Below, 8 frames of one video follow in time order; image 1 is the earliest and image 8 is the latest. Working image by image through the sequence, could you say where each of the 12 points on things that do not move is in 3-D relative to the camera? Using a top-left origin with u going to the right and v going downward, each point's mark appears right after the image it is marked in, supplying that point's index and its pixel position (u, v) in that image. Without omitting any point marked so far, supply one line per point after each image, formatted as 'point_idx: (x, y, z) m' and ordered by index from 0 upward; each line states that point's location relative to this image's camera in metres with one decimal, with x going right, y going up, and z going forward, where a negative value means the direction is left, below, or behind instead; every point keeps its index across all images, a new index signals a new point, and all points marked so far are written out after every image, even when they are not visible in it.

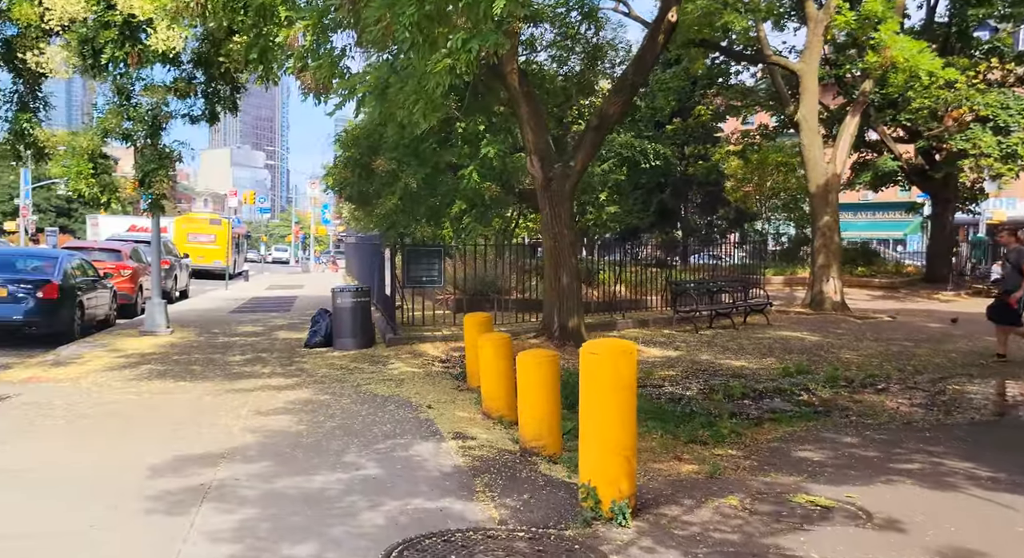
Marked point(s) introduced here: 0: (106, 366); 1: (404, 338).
0: (-5.4, -1.2, +11.9) m
1: (-1.4, -0.8, +11.8) m
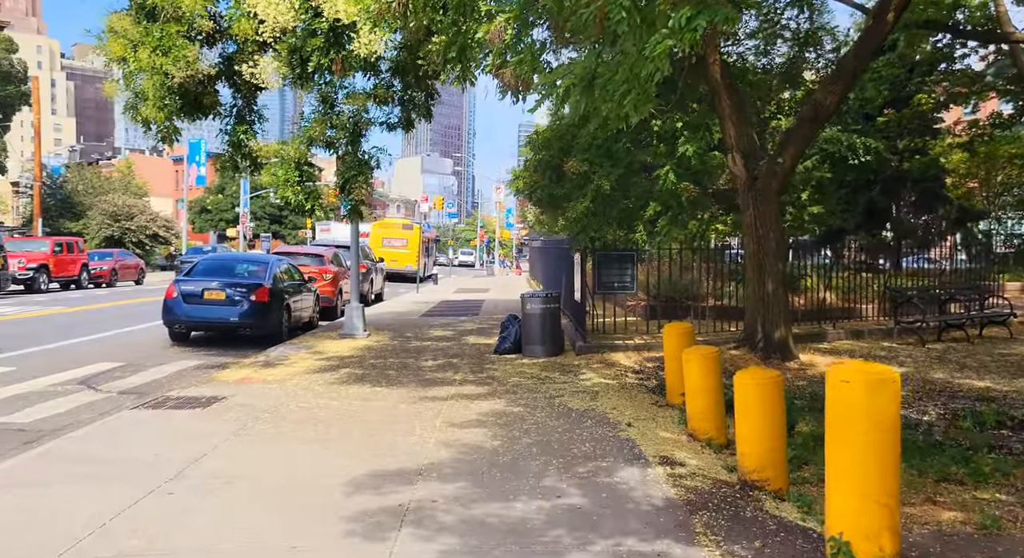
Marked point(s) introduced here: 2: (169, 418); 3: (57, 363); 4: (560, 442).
0: (-2.8, -1.2, +12.3) m
1: (+1.1, -0.9, +11.4) m
2: (-3.3, -1.3, +8.5) m
3: (-6.5, -1.2, +12.7) m
4: (+0.3, -1.2, +6.3) m
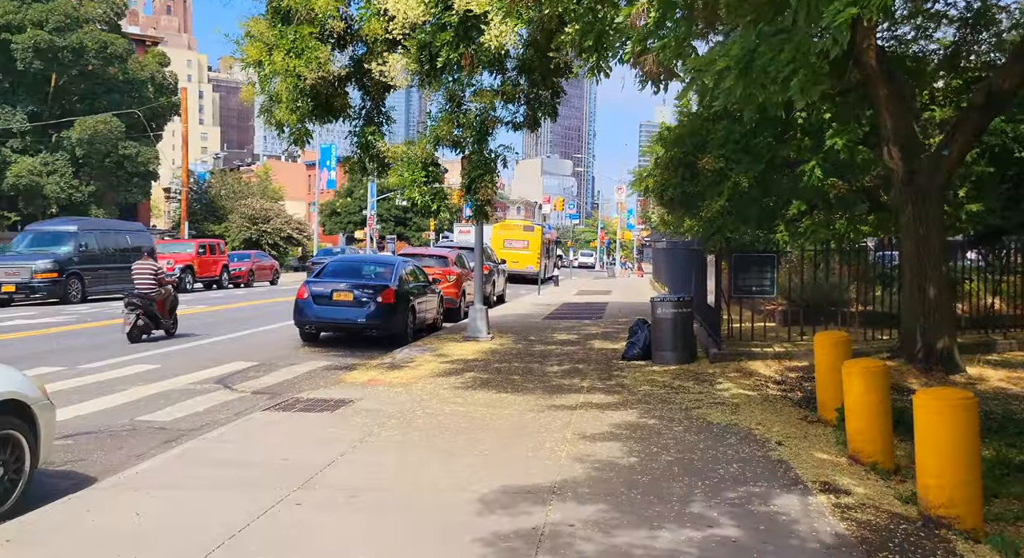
0: (-1.1, -1.3, +12.2) m
1: (+2.6, -0.9, +10.8) m
2: (-2.0, -1.4, +8.5) m
3: (-4.6, -1.2, +13.1) m
4: (+1.3, -1.2, +5.8) m
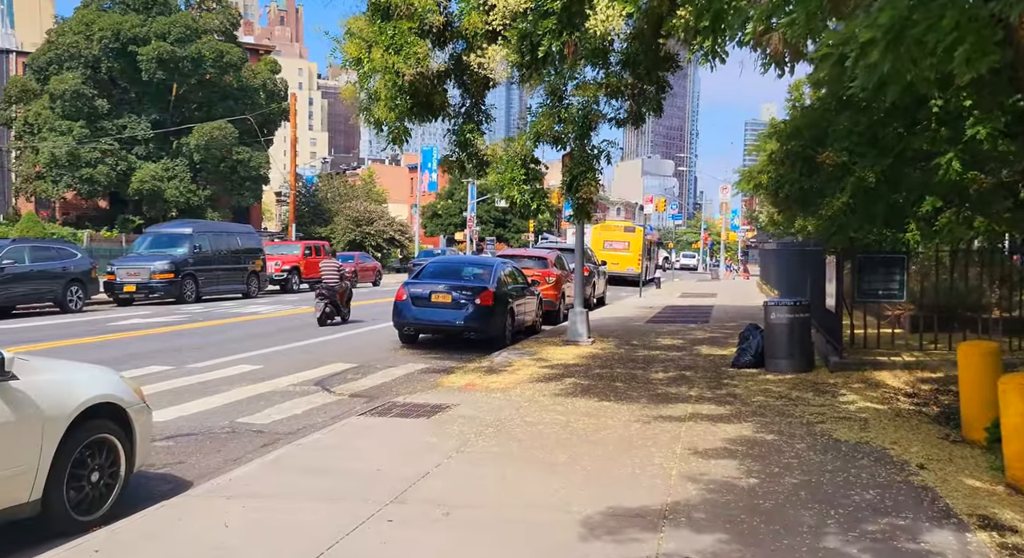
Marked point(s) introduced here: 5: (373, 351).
0: (+0.3, -1.3, +11.8) m
1: (+3.8, -0.9, +10.0) m
2: (-1.1, -1.4, +8.2) m
3: (-3.2, -1.2, +13.1) m
4: (+1.9, -1.2, +5.2) m
5: (-2.3, -1.2, +14.9) m
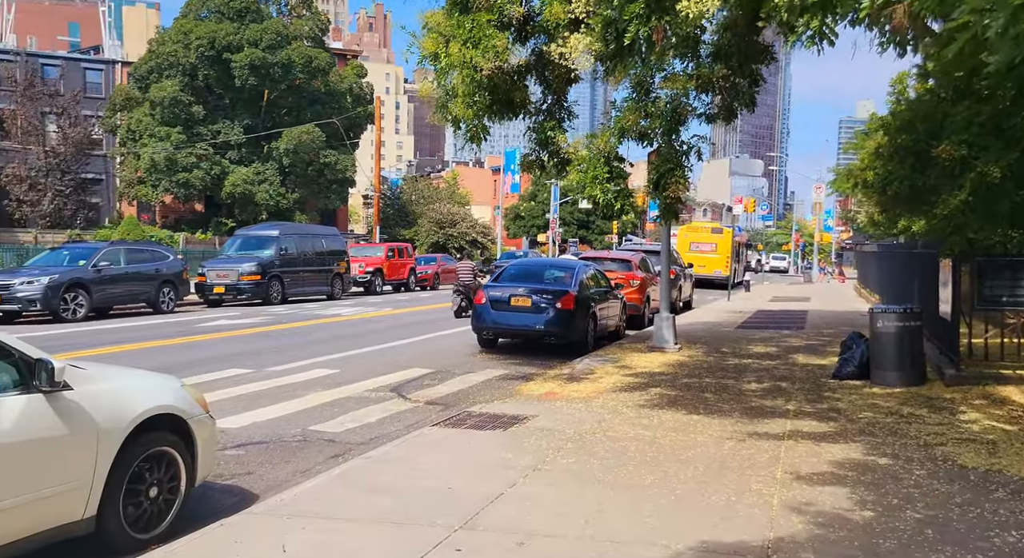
0: (+1.3, -1.3, +11.2) m
1: (+4.7, -1.0, +9.1) m
2: (-0.4, -1.4, +7.8) m
3: (-2.0, -1.3, +12.8) m
4: (+2.3, -1.3, +4.5) m
5: (-1.0, -1.3, +14.5) m
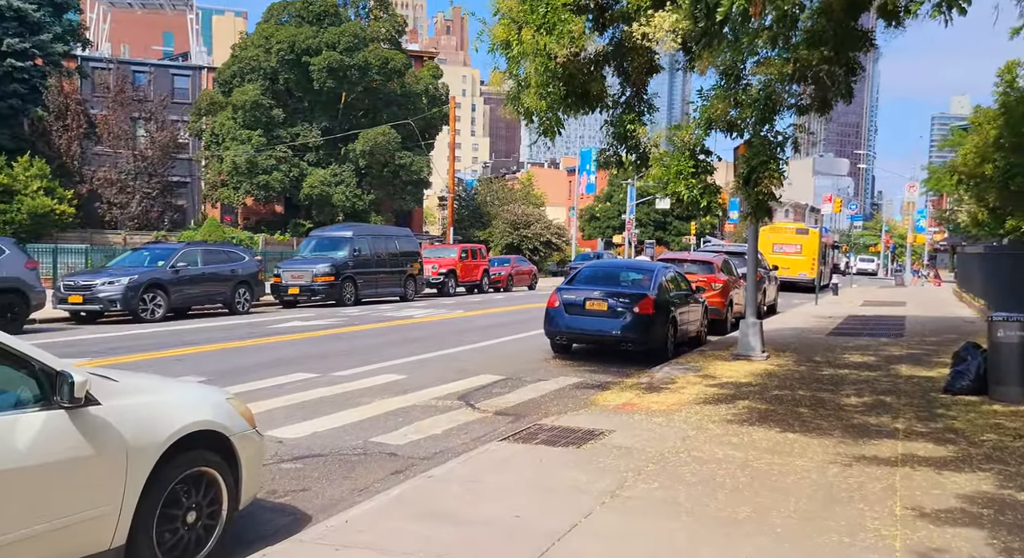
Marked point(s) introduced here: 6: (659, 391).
0: (+2.2, -1.4, +10.5) m
1: (+5.4, -1.0, +8.0) m
2: (+0.2, -1.4, +7.1) m
3: (-1.0, -1.3, +12.3) m
4: (+2.6, -1.3, +3.7) m
5: (+0.2, -1.3, +13.9) m
6: (+1.8, -1.4, +11.1) m
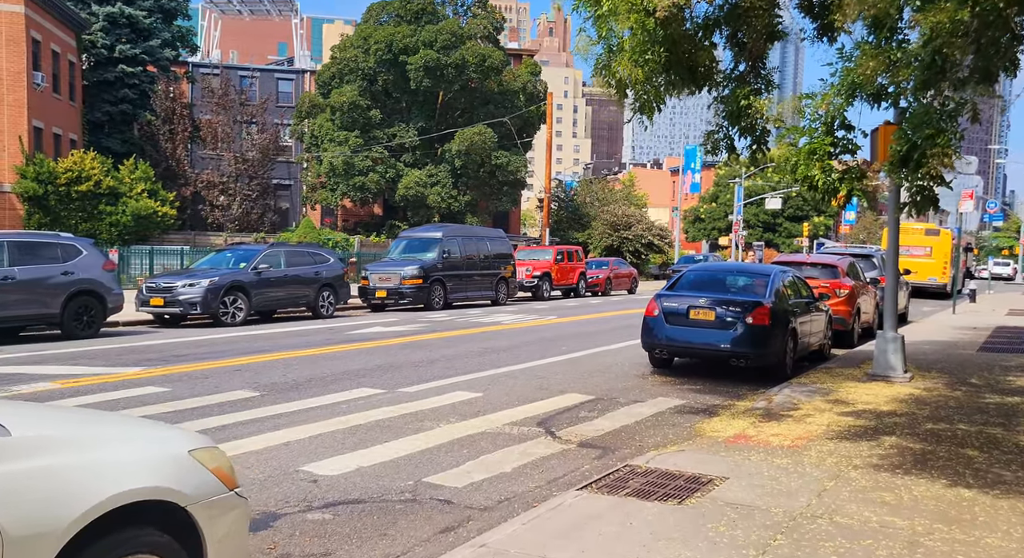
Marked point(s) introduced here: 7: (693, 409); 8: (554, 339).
0: (+3.1, -1.4, +8.6) m
1: (+6.0, -1.1, +5.8) m
2: (+0.7, -1.5, +5.5) m
3: (+0.1, -1.4, +10.8) m
4: (+2.7, -1.3, +1.8) m
5: (+1.5, -1.4, +12.3) m
6: (+2.8, -1.4, +9.3) m
7: (+2.1, -1.5, +10.2) m
8: (+0.8, -1.2, +17.5) m
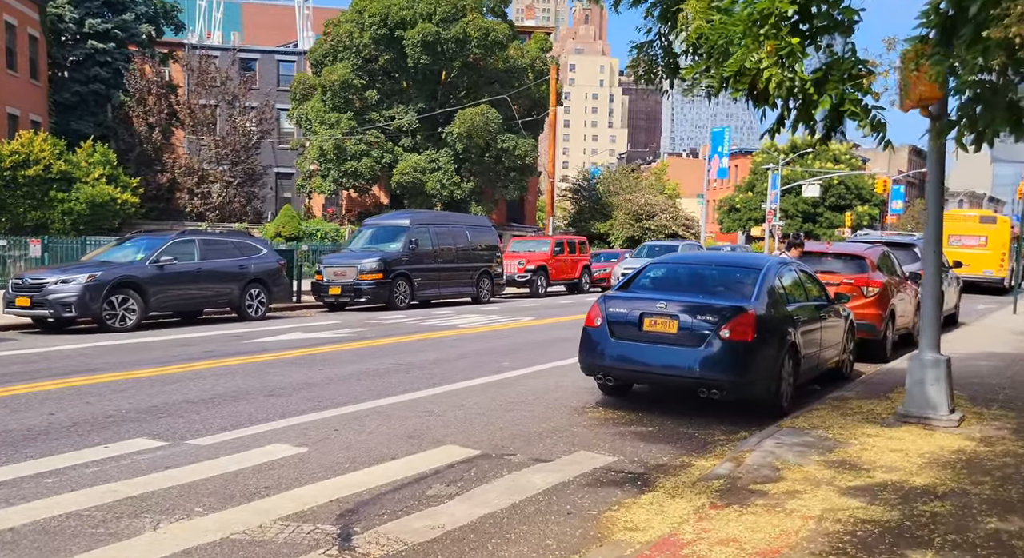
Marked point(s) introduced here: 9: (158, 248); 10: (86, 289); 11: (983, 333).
0: (+1.7, -1.4, +5.0) m
1: (+4.5, -1.1, +2.1) m
2: (-0.7, -1.5, +2.0) m
3: (-1.1, -1.3, +7.3) m
4: (+1.1, -1.4, -1.8) m
5: (+0.3, -1.3, +8.7) m
6: (+1.5, -1.4, +5.7) m
7: (+0.8, -1.4, +6.6) m
8: (-0.1, -1.1, +14.0) m
9: (-6.6, +0.6, +16.7) m
10: (-7.2, -0.2, +15.2) m
11: (+8.2, -0.9, +15.3) m
